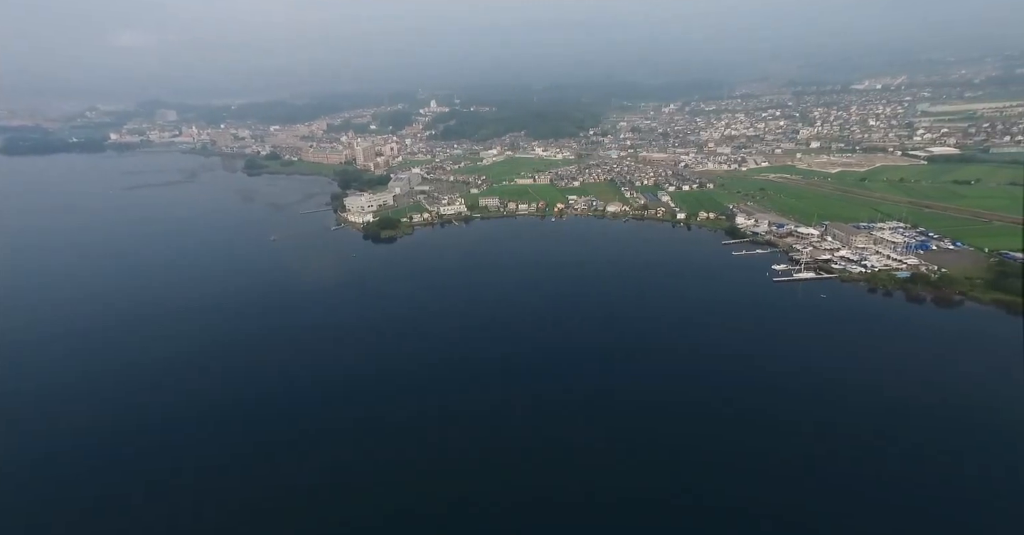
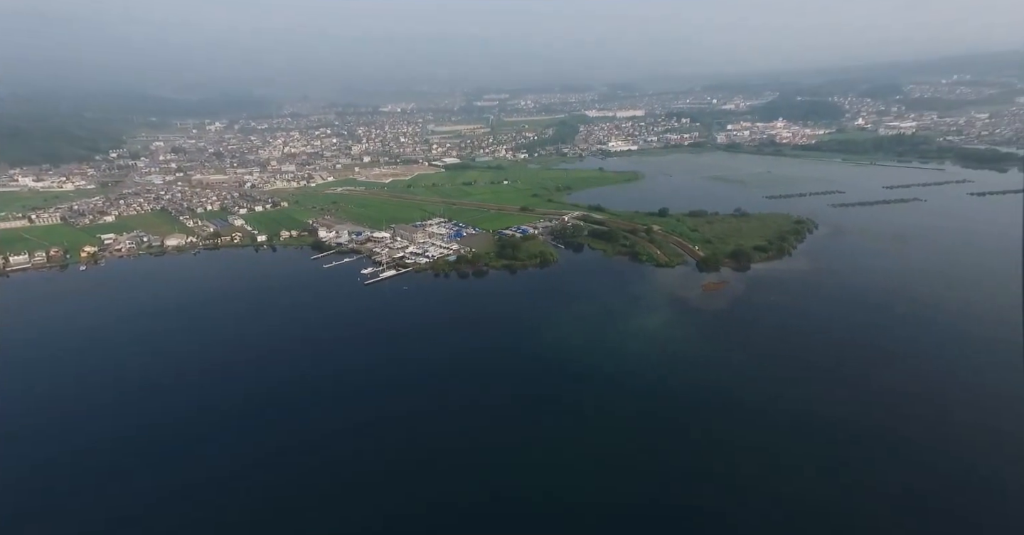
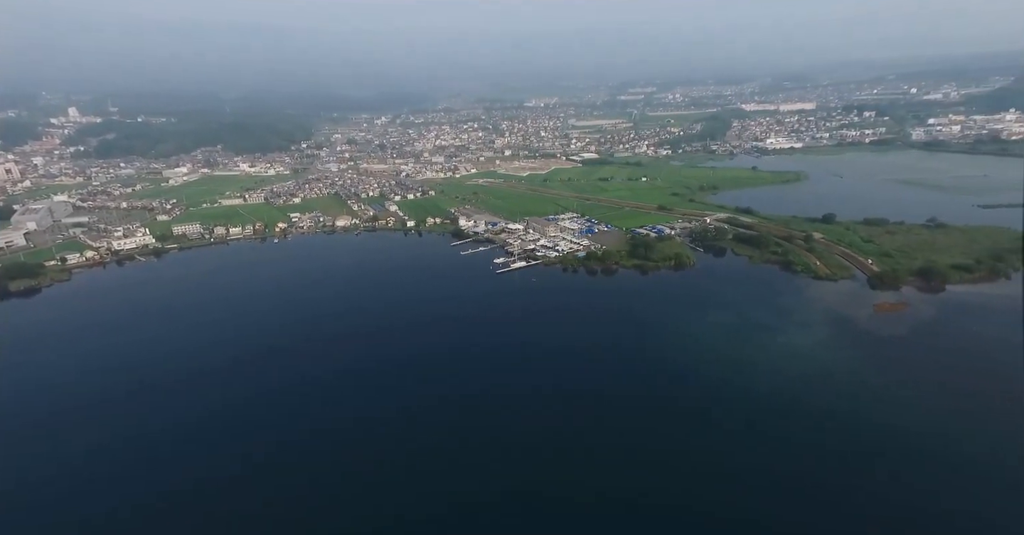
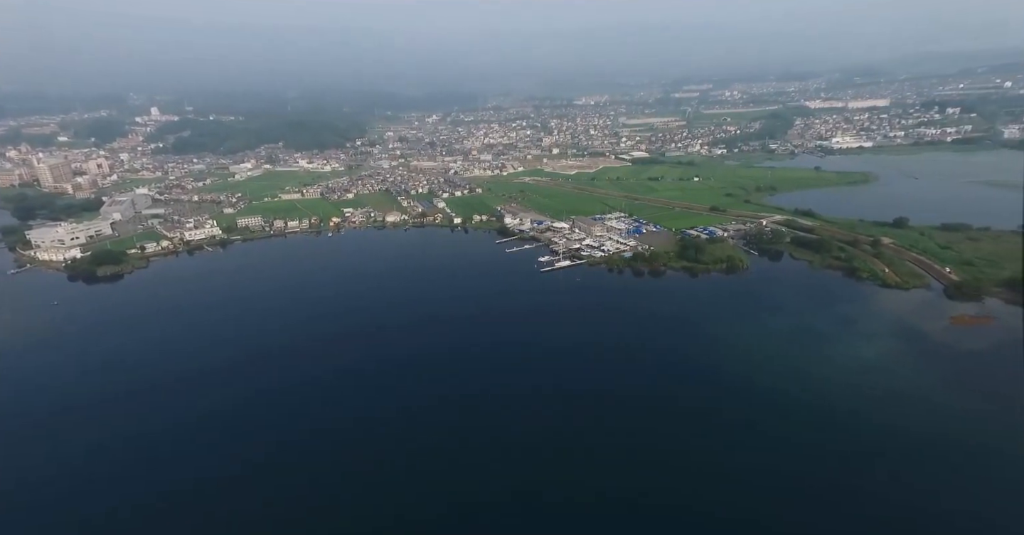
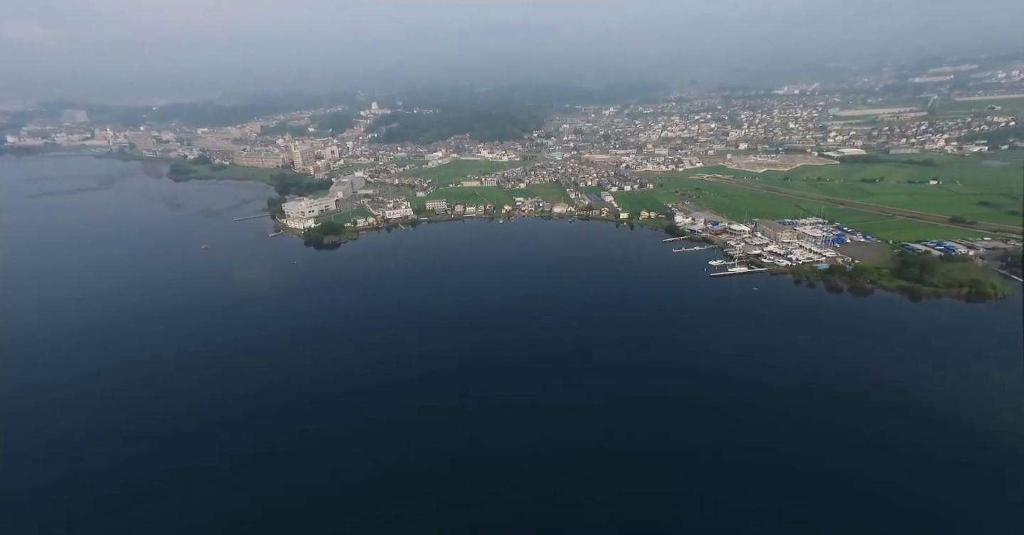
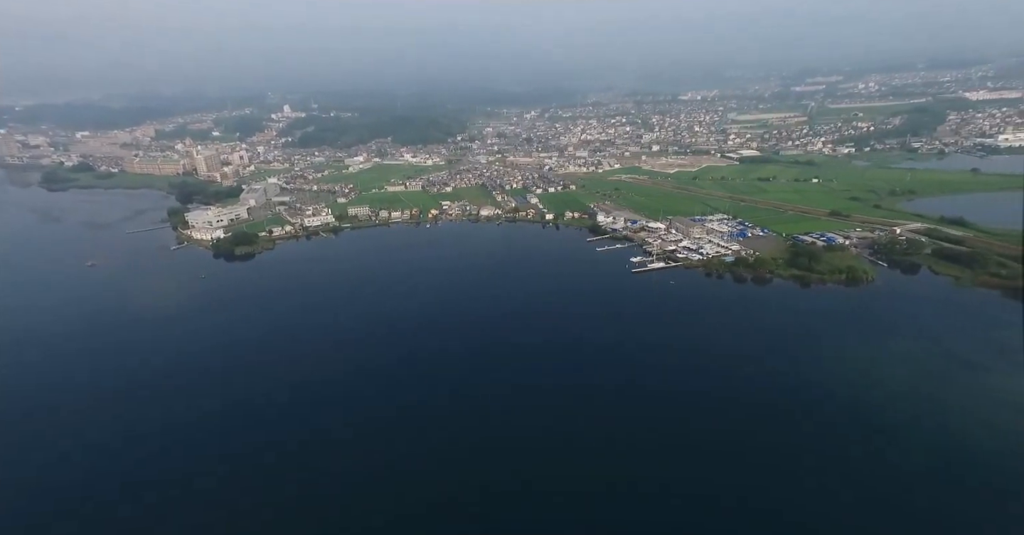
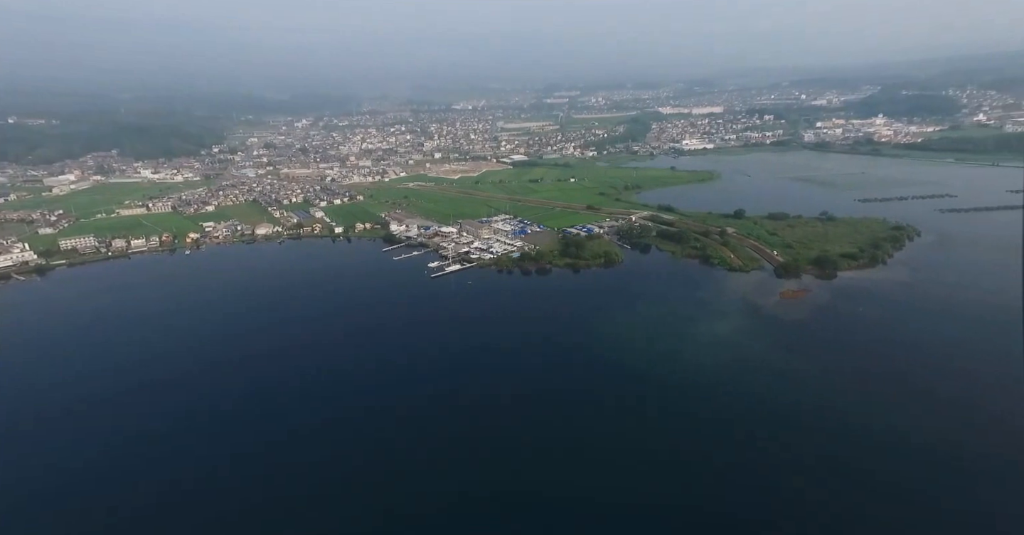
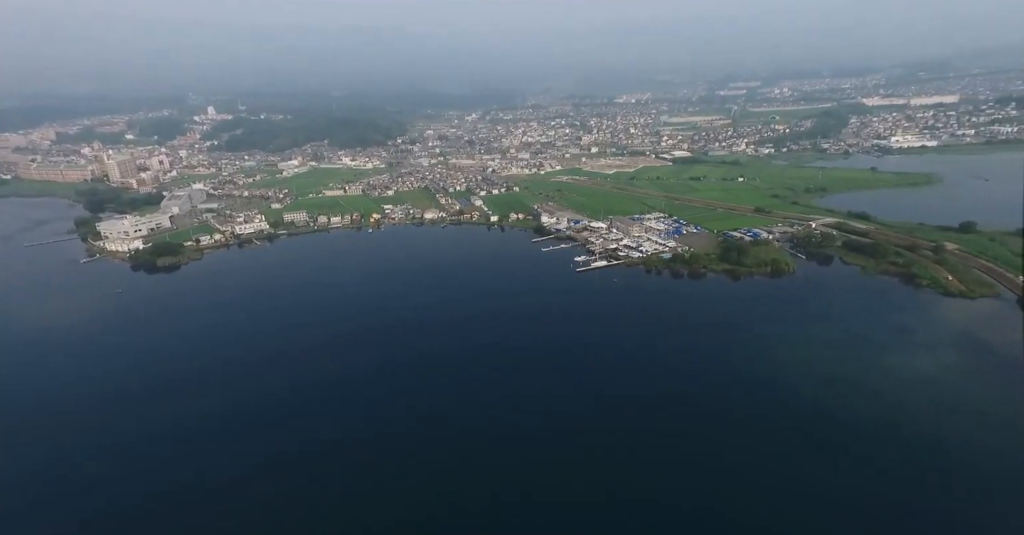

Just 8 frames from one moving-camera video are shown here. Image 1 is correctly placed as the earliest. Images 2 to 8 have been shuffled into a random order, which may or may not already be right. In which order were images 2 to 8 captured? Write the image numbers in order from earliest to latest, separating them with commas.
5, 6, 8, 4, 3, 7, 2
